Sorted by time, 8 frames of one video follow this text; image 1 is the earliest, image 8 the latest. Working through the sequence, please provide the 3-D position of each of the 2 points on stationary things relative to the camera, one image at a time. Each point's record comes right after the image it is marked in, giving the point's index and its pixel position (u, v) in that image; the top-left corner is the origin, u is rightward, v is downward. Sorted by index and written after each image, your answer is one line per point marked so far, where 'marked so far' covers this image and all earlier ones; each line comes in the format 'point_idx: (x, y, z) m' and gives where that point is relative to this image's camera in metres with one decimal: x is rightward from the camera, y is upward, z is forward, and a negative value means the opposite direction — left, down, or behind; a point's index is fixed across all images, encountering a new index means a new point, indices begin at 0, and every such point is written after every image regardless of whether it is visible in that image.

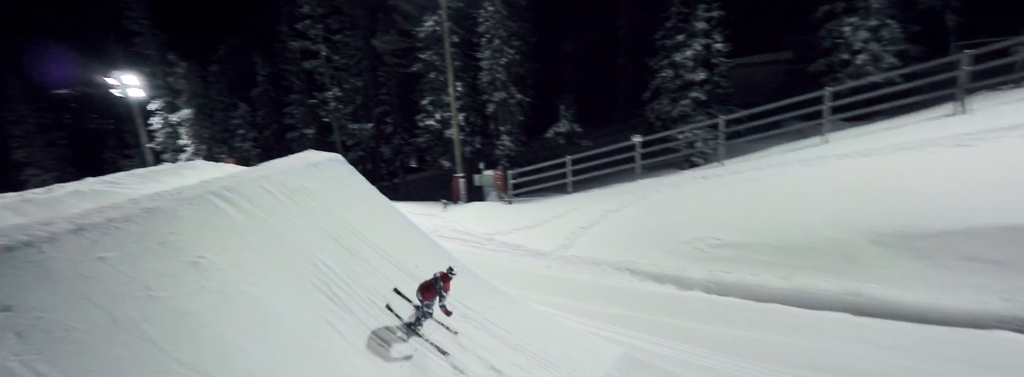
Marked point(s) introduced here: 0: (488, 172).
0: (-0.8, +0.5, +14.2) m
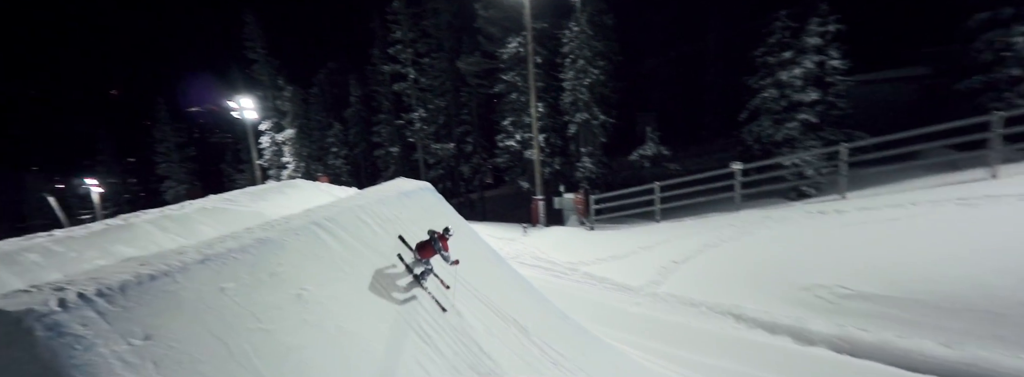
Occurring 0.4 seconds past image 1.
0: (+1.7, -0.1, +13.8) m
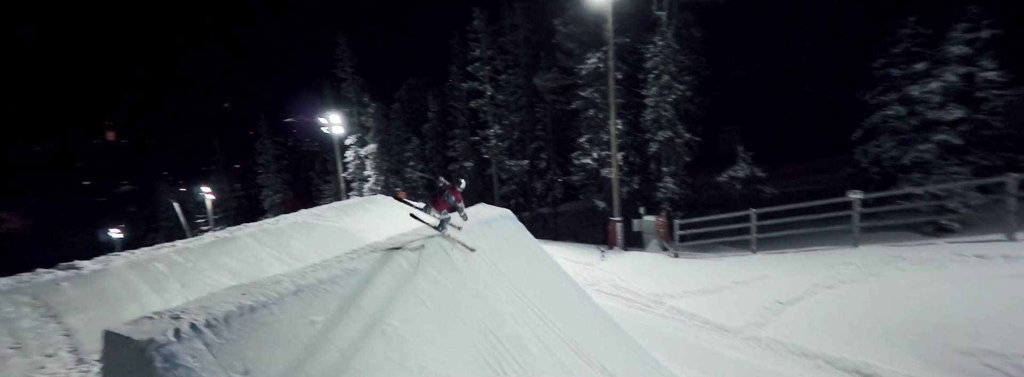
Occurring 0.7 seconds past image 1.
0: (+3.8, -0.8, +13.0) m
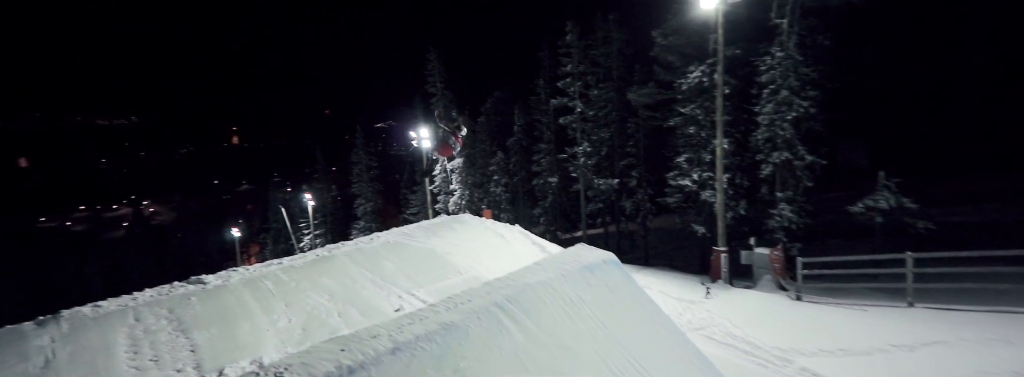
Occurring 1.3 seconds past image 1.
0: (+6.2, -1.5, +11.5) m
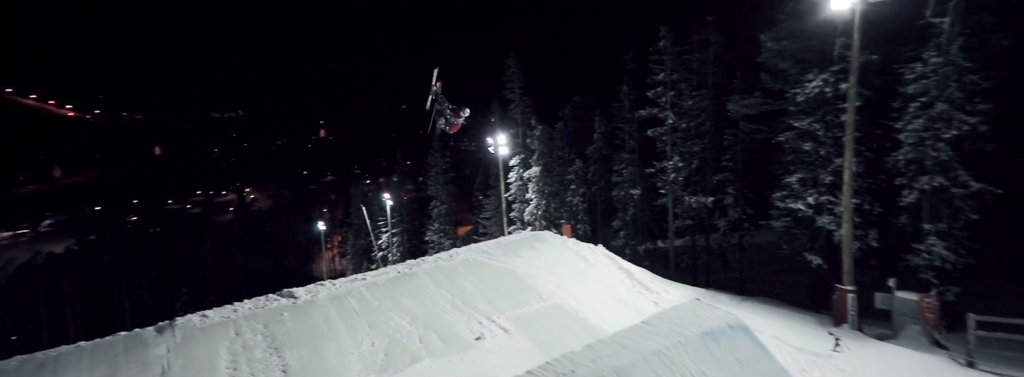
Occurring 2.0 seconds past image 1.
0: (+8.2, -2.1, +9.7) m
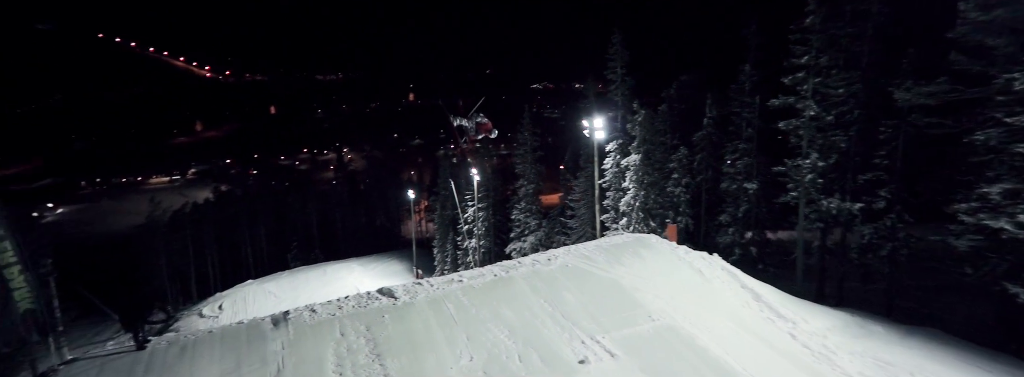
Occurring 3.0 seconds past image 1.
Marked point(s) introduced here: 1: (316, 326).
0: (+10.2, -2.6, +7.2) m
1: (-4.6, -3.2, +10.7) m
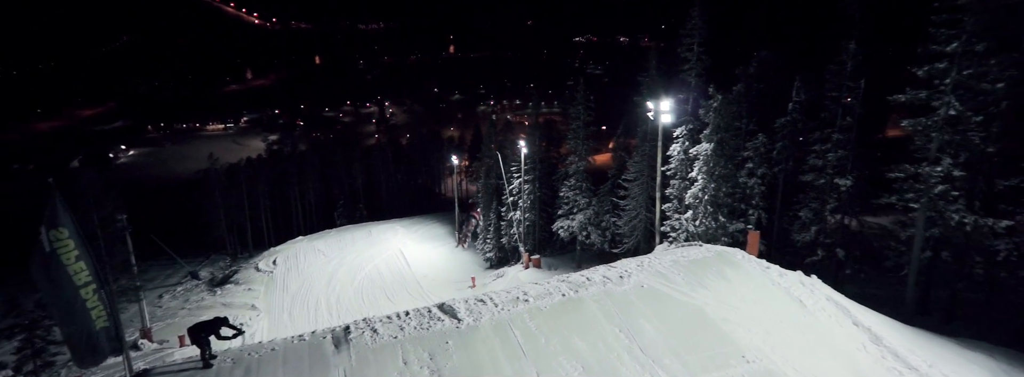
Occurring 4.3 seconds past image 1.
0: (+11.4, -3.6, +5.4) m
1: (-3.0, -3.5, +10.1) m
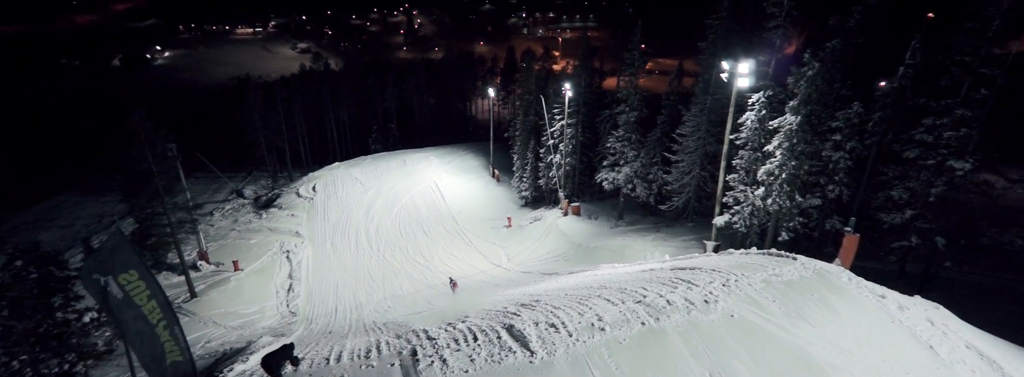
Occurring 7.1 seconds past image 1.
0: (+12.6, -5.0, +4.0) m
1: (-1.5, -4.1, +9.5) m
